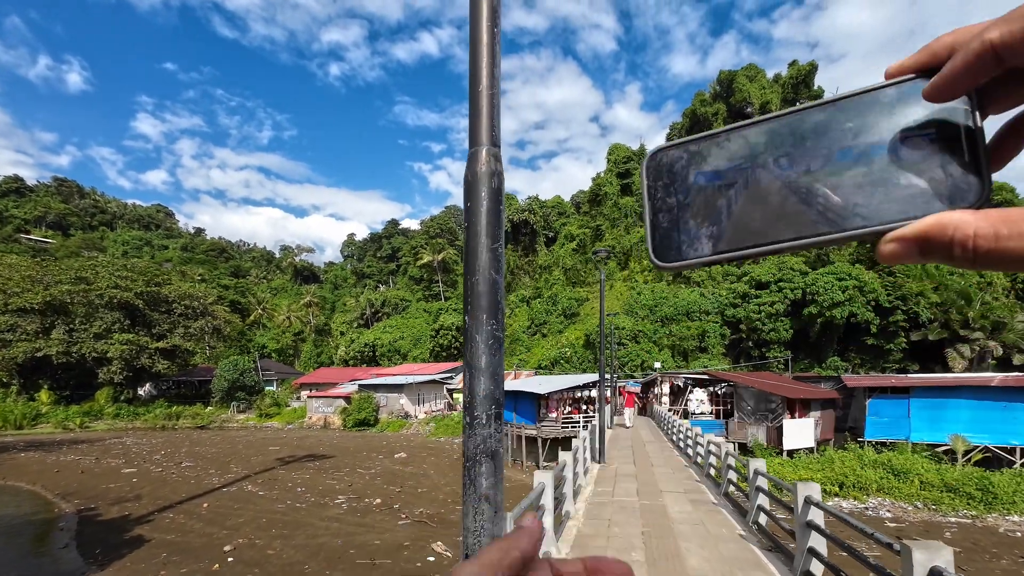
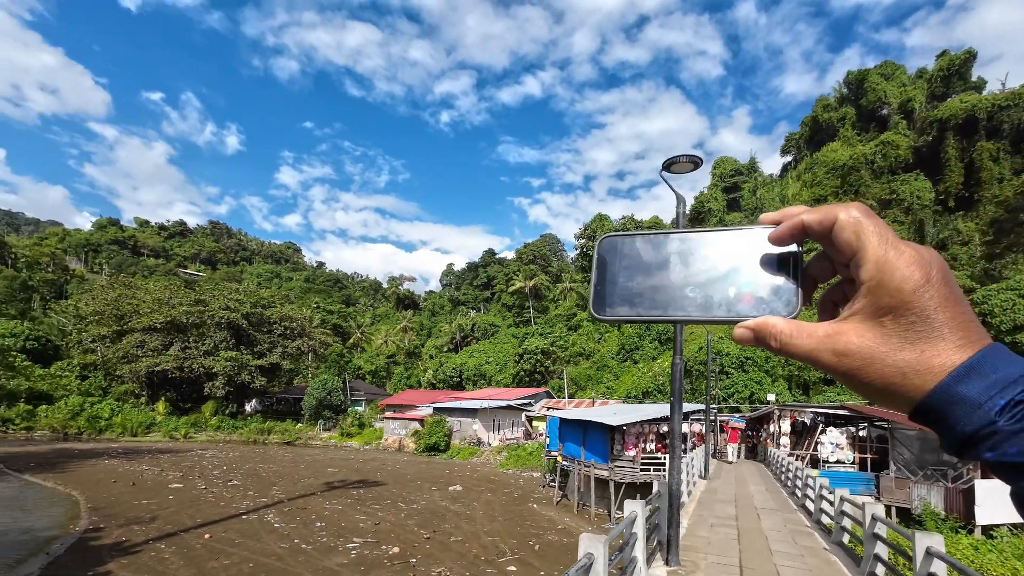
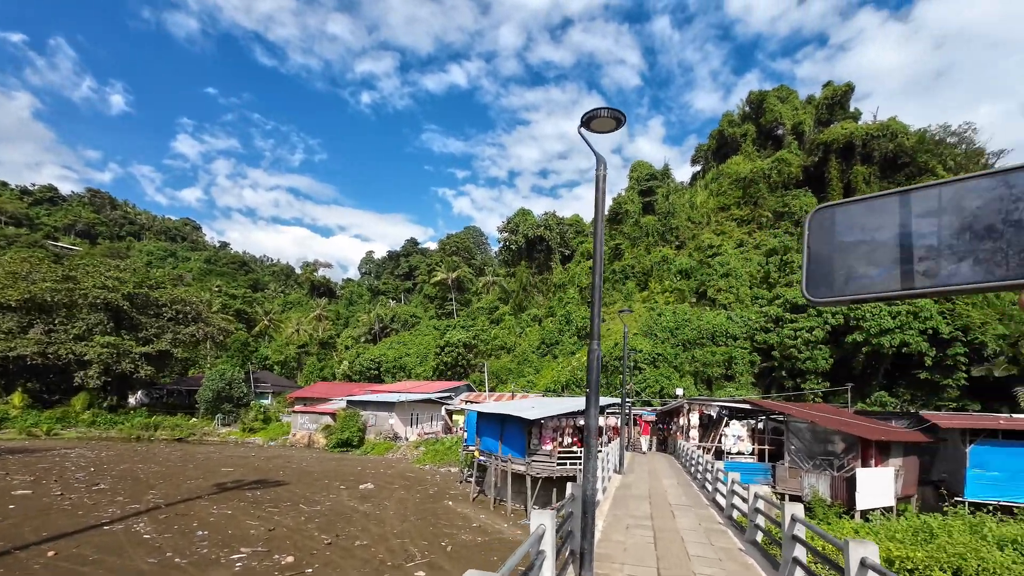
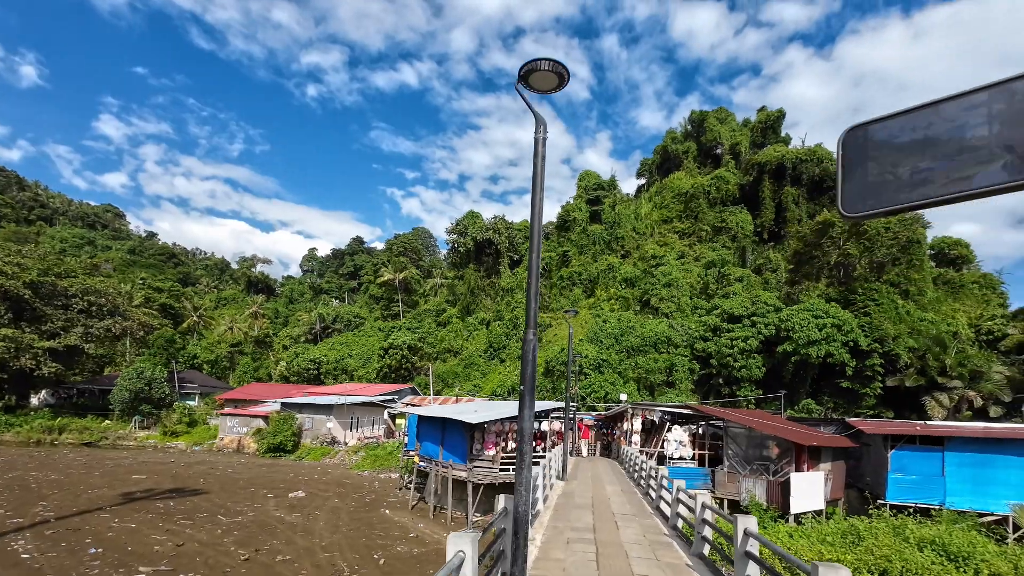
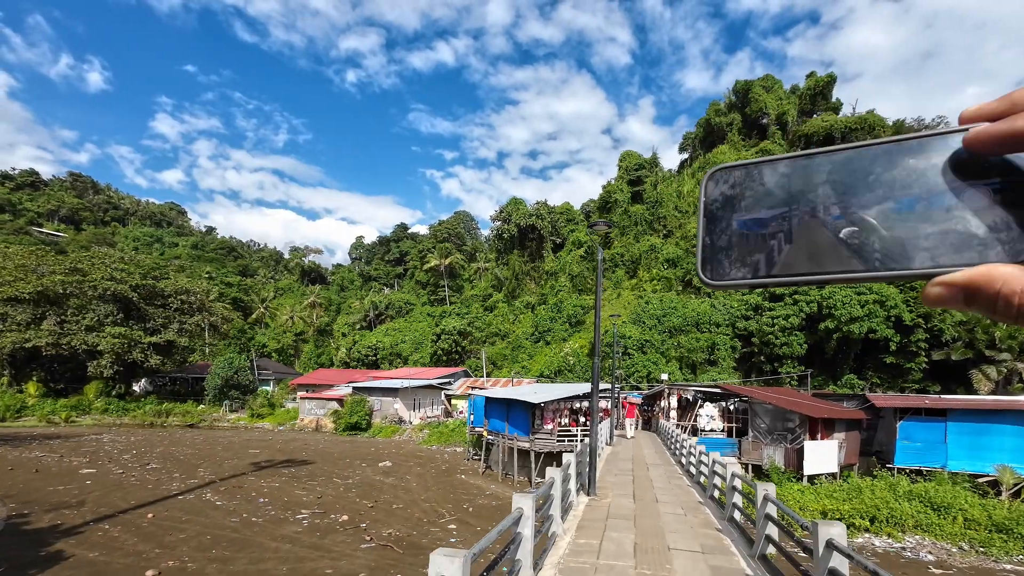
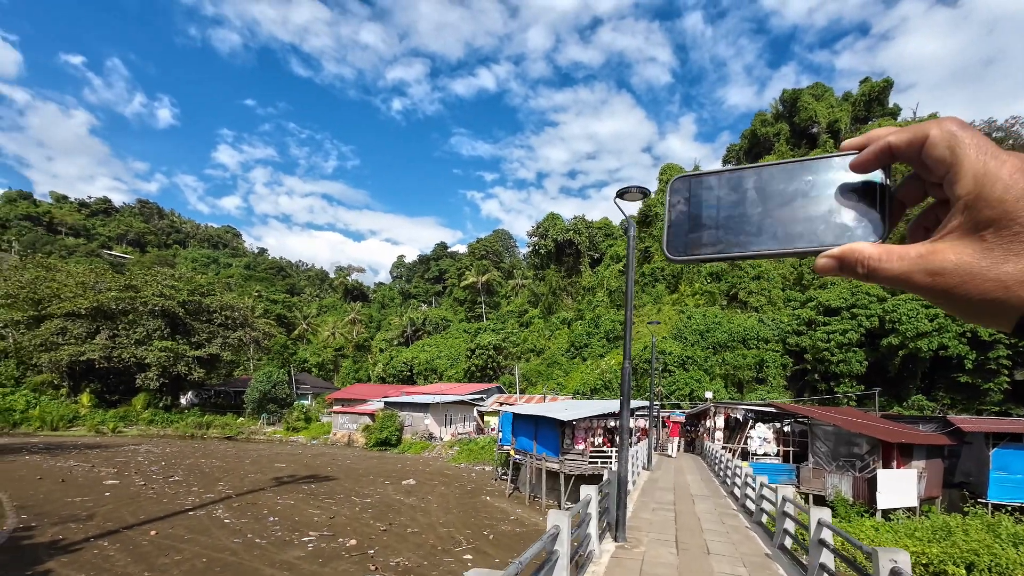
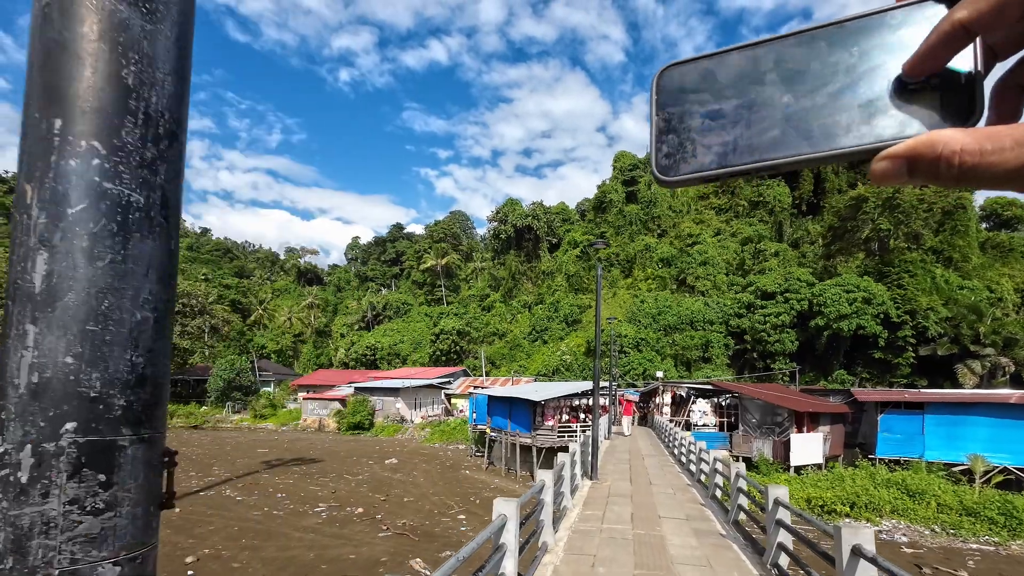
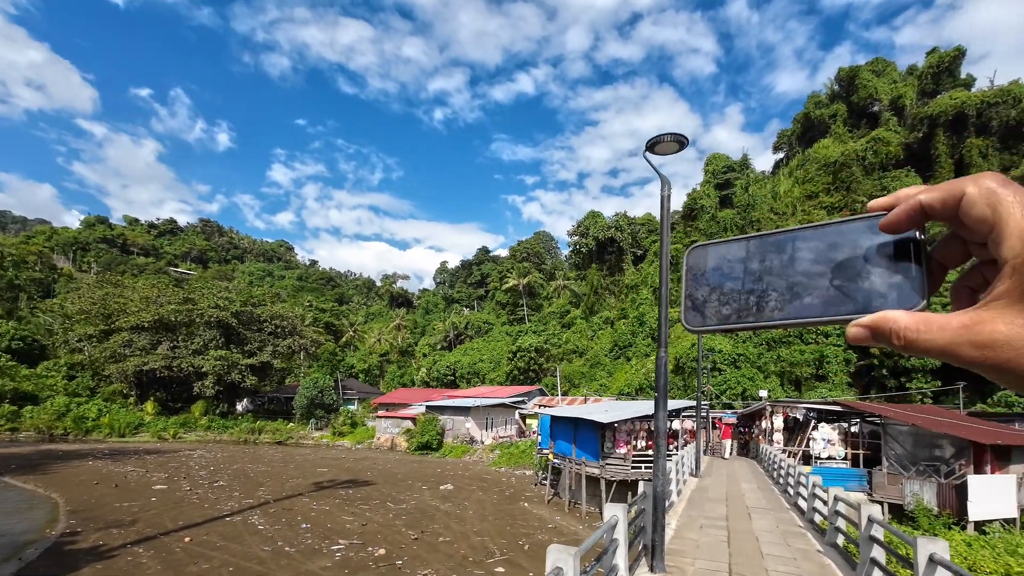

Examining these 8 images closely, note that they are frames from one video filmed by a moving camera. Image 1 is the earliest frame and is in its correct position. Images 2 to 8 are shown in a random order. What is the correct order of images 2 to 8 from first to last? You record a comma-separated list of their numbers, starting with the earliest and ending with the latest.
7, 5, 6, 2, 8, 3, 4
